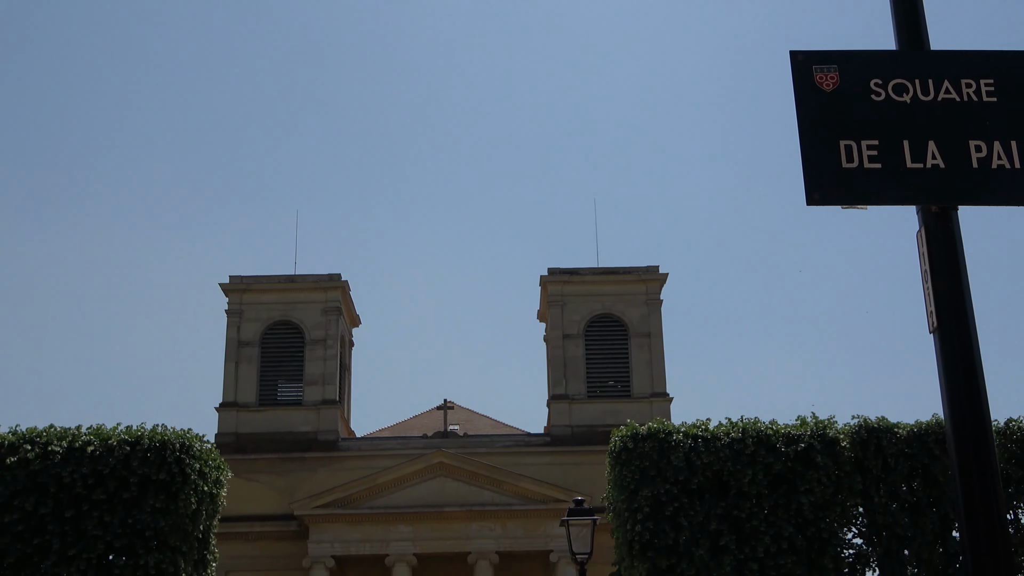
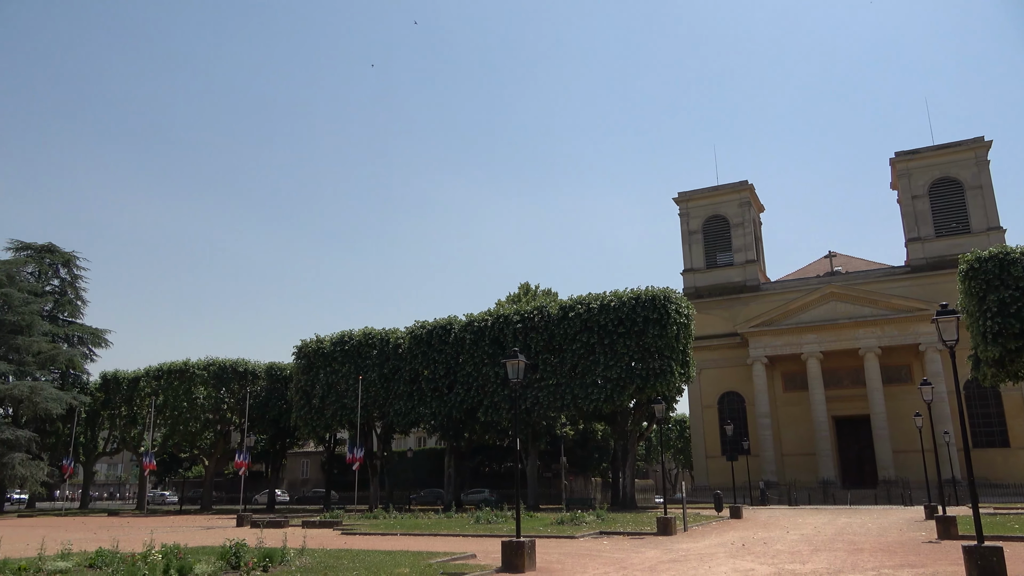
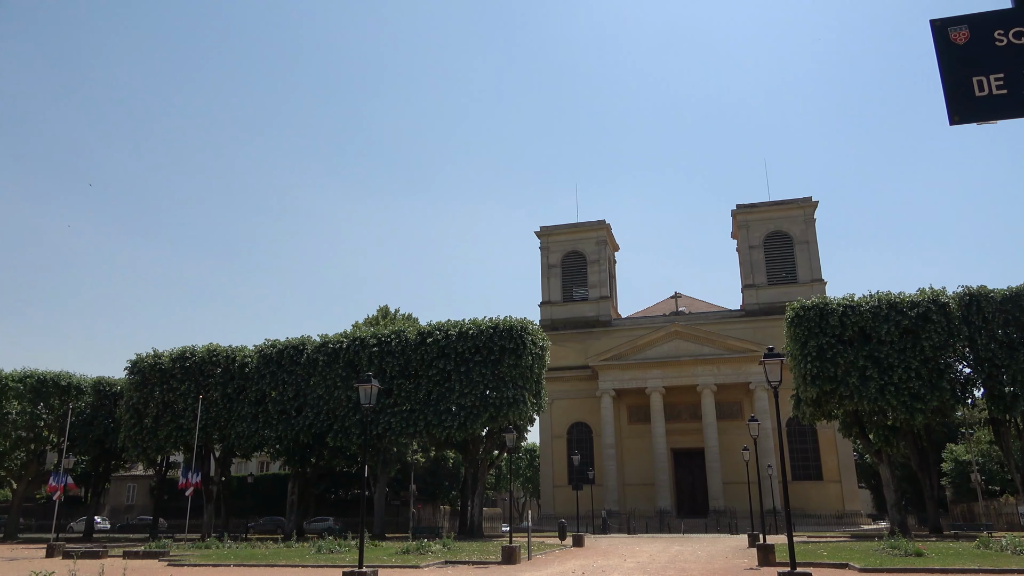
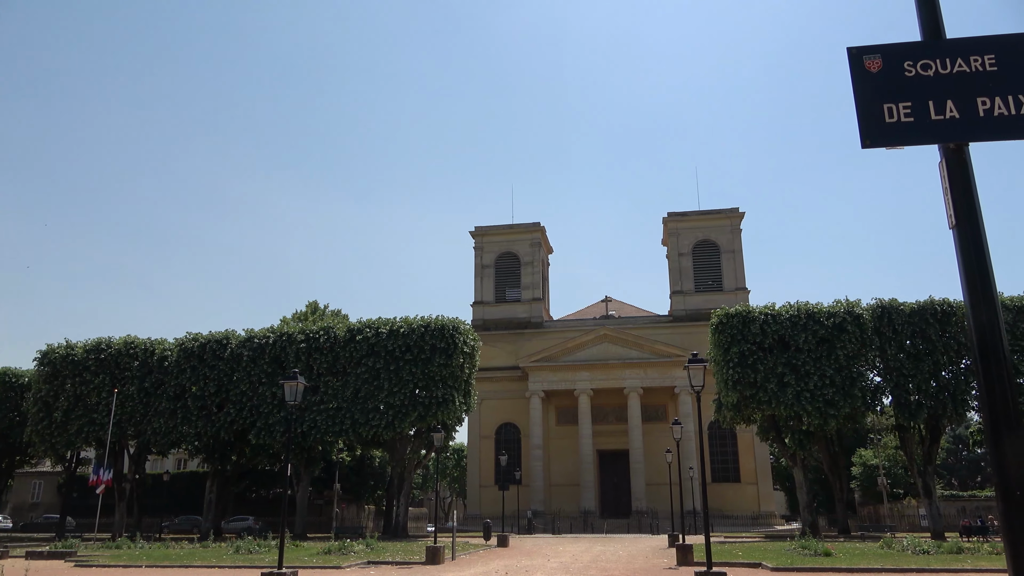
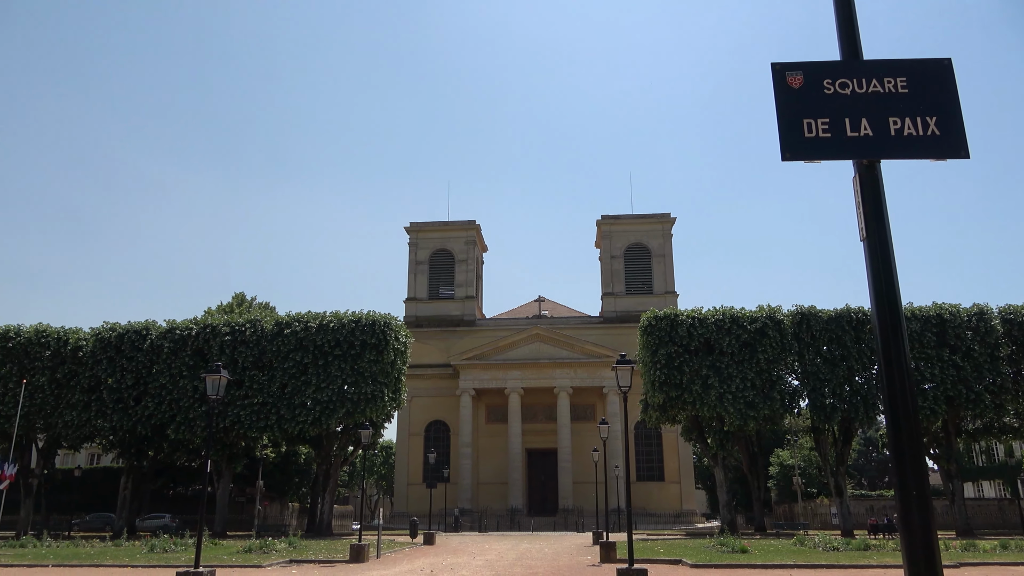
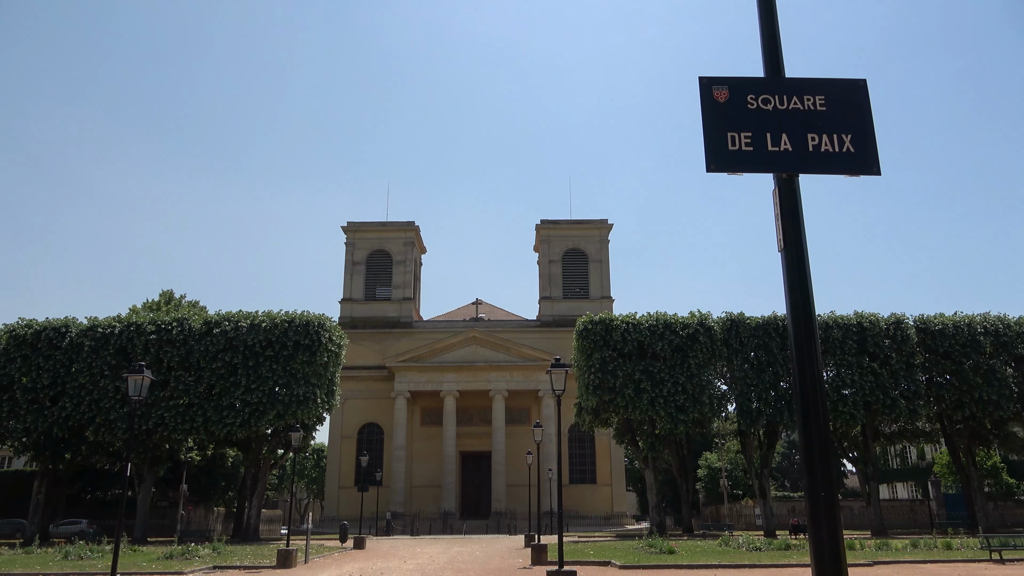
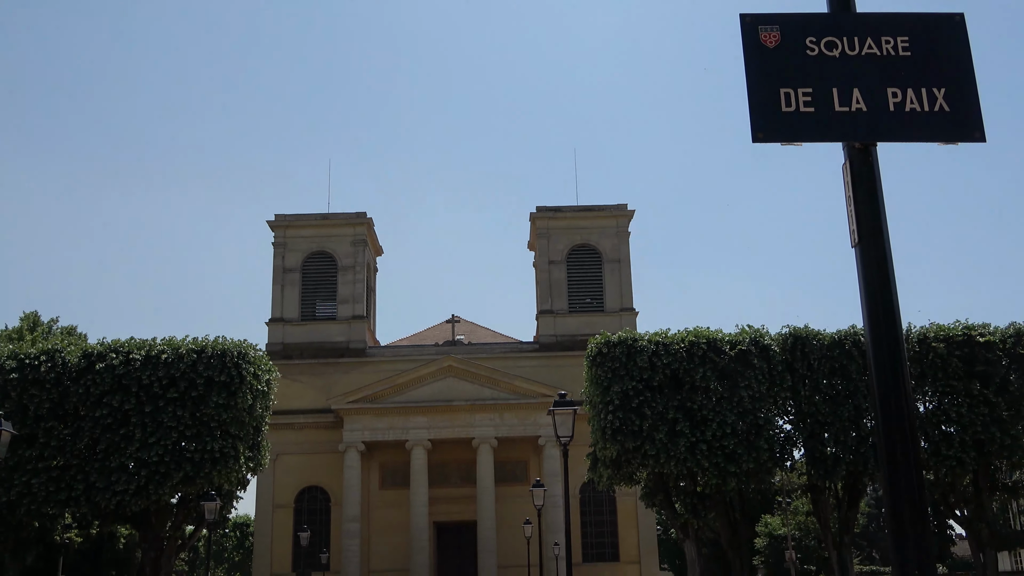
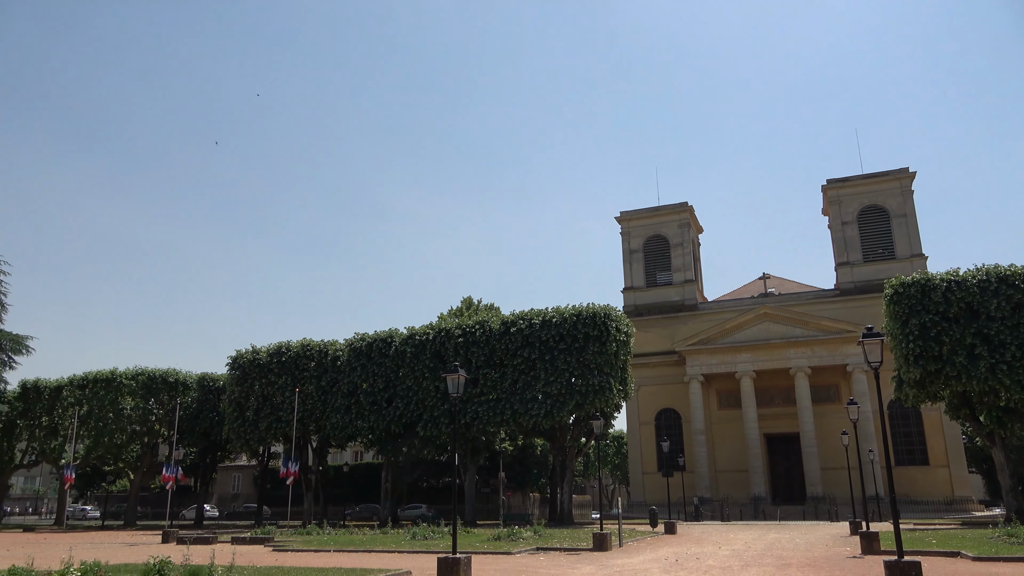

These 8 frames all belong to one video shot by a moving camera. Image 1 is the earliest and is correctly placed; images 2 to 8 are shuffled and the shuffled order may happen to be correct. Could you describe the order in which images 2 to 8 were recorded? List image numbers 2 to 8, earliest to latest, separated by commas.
7, 6, 5, 4, 3, 8, 2
